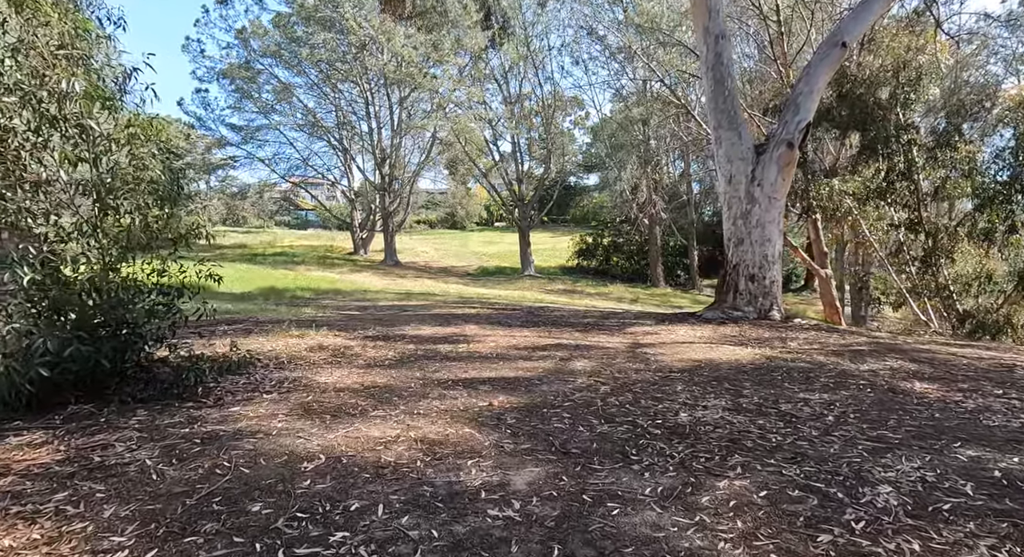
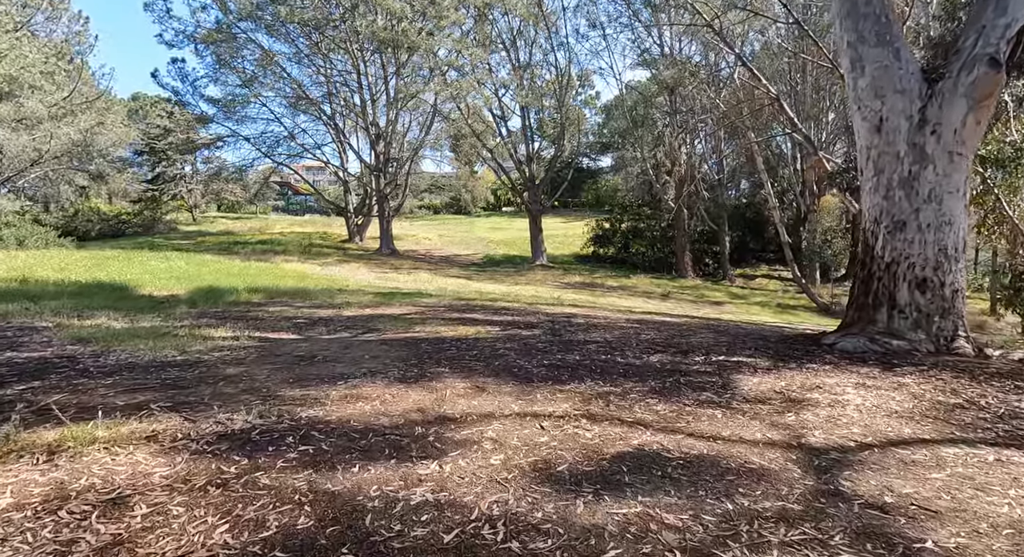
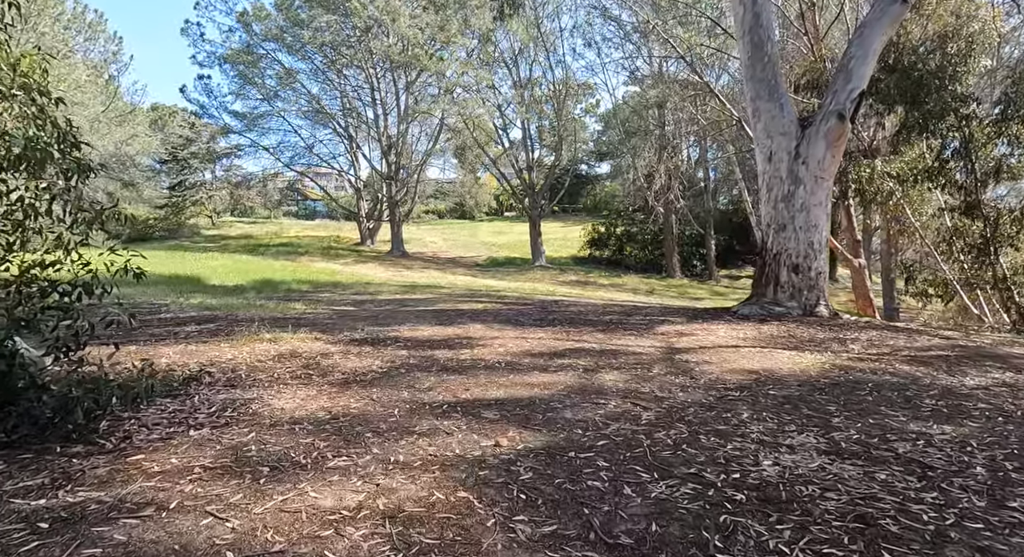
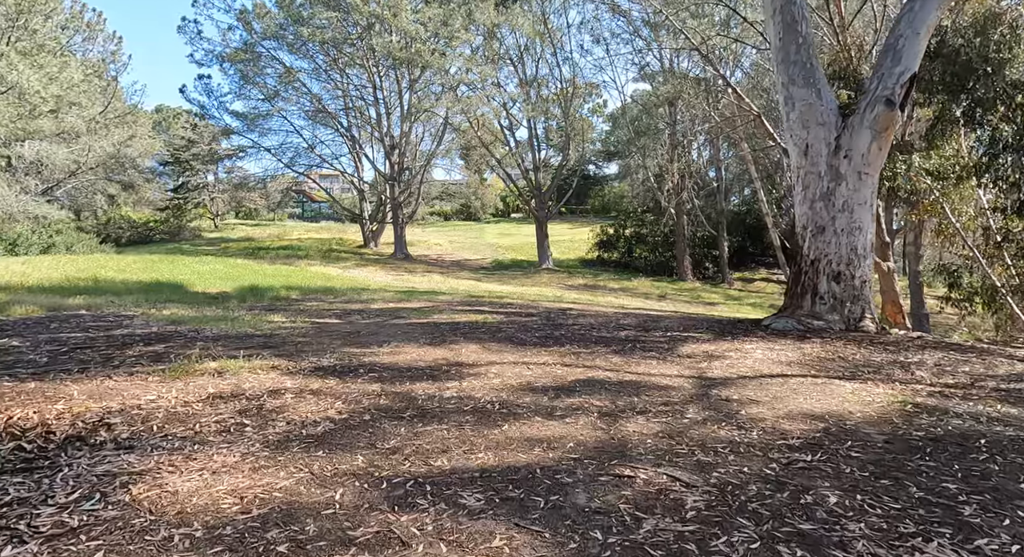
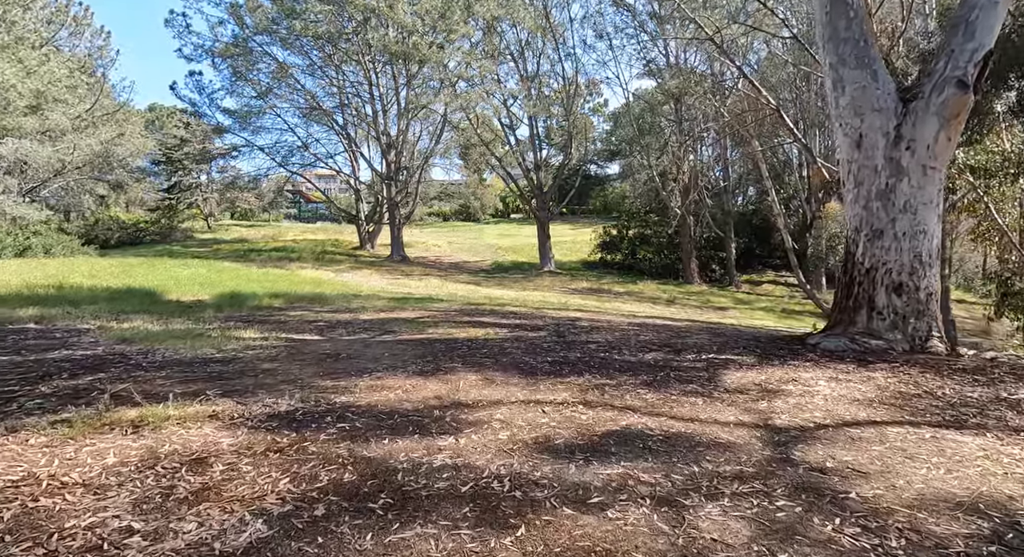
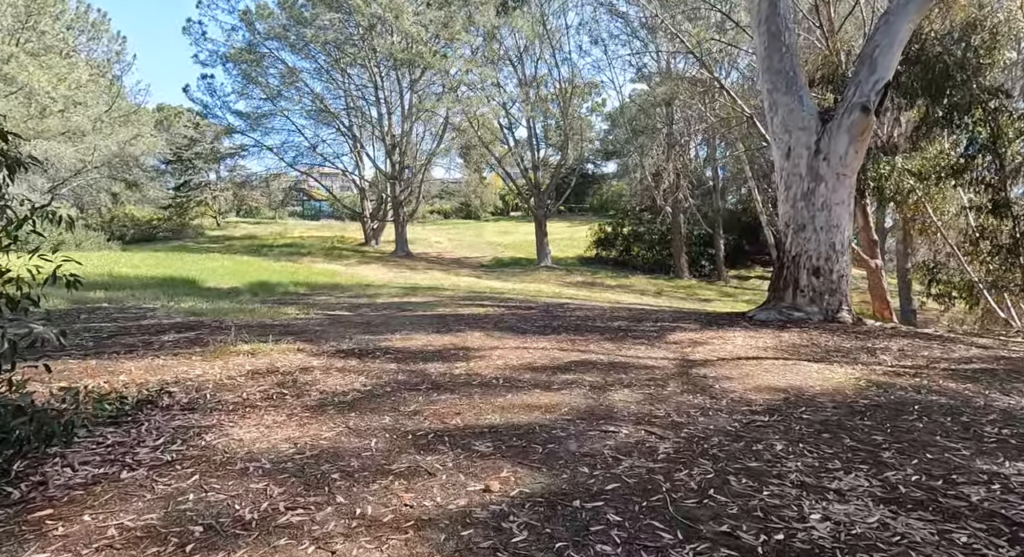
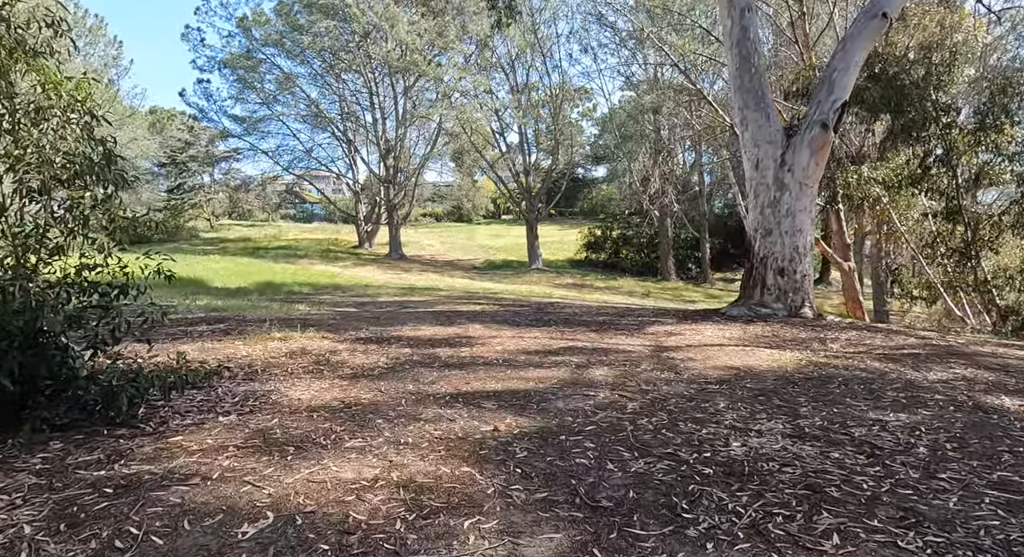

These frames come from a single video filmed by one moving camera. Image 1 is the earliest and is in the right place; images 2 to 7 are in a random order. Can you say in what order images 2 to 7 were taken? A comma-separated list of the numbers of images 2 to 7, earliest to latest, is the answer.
7, 3, 6, 4, 5, 2
